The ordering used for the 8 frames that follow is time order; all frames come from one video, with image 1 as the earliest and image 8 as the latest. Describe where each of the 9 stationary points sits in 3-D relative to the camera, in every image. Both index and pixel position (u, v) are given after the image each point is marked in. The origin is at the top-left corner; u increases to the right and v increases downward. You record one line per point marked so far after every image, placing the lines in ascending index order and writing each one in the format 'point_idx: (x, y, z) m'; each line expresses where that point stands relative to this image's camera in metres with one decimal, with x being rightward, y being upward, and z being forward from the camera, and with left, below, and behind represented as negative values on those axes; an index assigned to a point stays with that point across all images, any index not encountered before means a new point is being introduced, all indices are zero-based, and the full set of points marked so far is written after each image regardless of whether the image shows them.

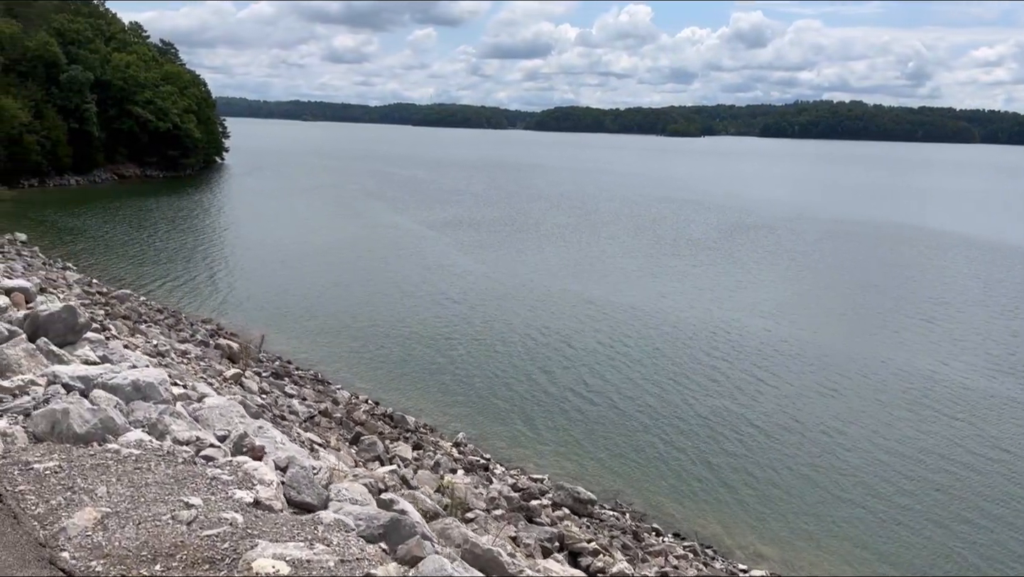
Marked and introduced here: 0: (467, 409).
0: (-0.9, -2.4, +17.7) m
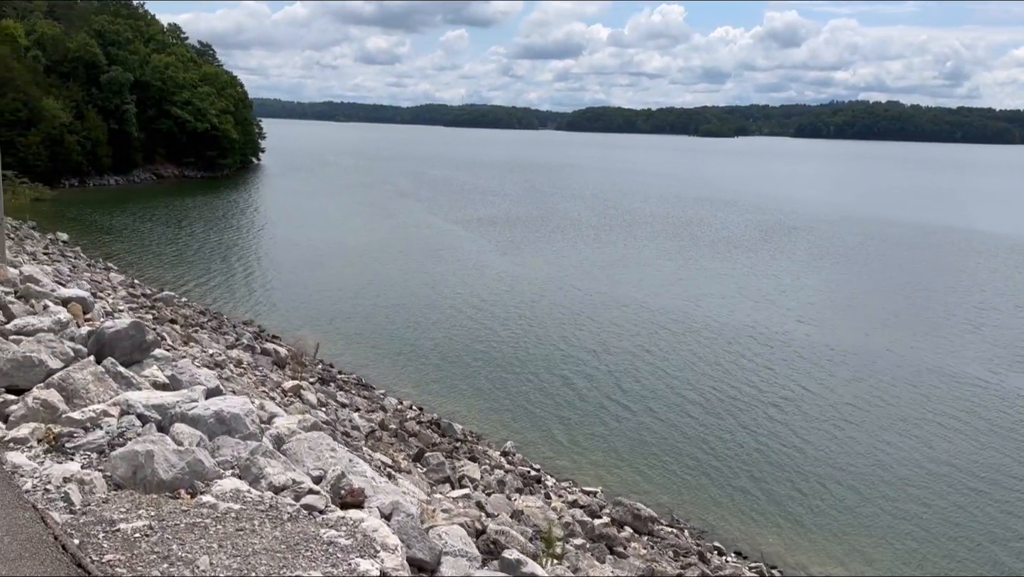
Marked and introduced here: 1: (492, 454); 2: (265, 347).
0: (0.0, -2.5, +17.3) m
1: (-0.3, -2.4, +12.2) m
2: (-4.0, -0.9, +13.7) m
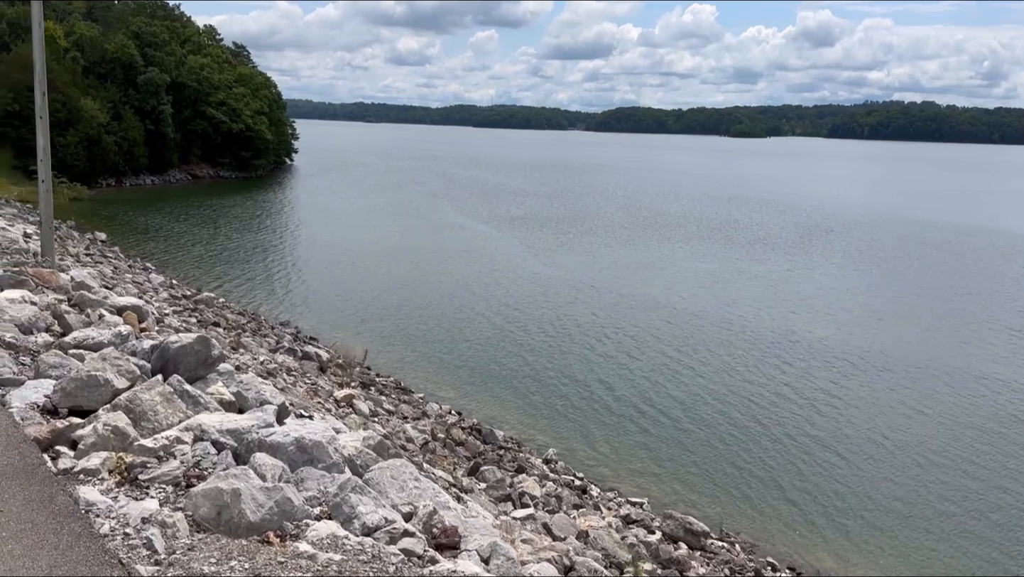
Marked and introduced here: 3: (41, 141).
0: (+0.8, -2.6, +17.0) m
1: (+0.3, -2.4, +11.9) m
2: (-3.3, -1.0, +13.6) m
3: (-3.8, +1.2, +6.9) m
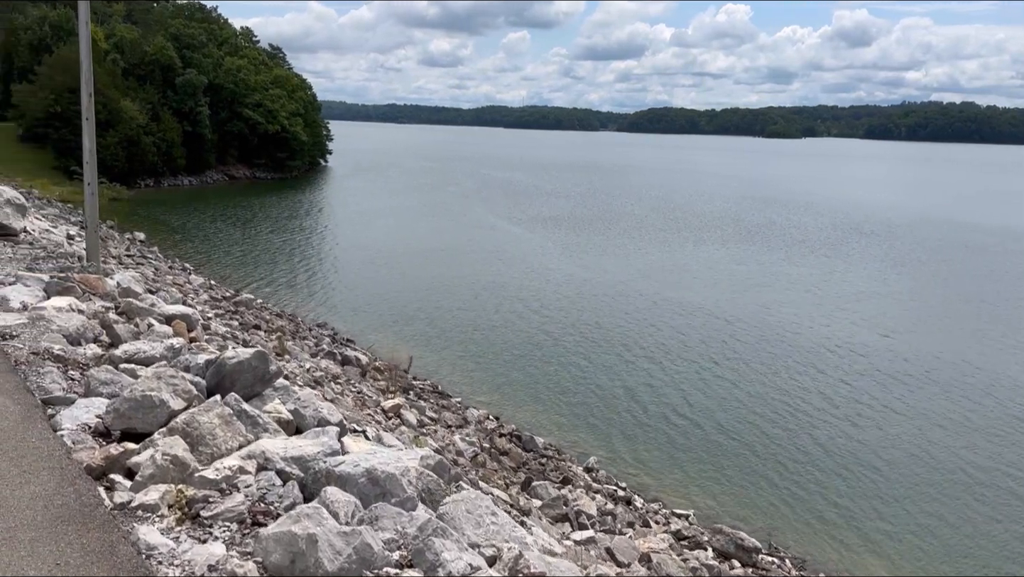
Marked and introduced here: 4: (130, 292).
0: (+1.6, -2.7, +16.8) m
1: (+0.9, -2.5, +11.6) m
2: (-2.7, -1.0, +13.5) m
3: (-3.4, +1.2, +6.8) m
4: (-4.0, 0.0, +8.9) m
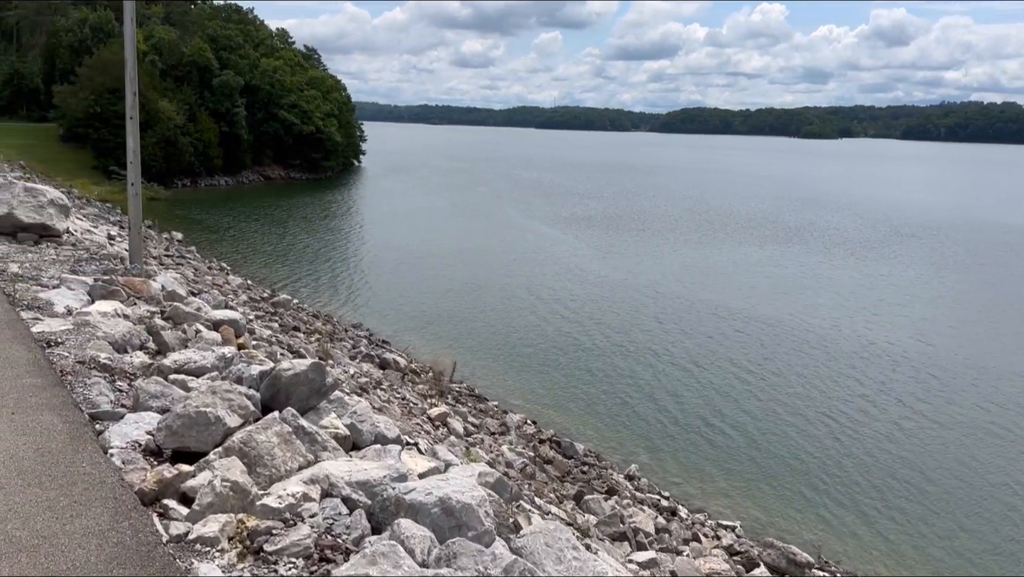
0: (+2.3, -2.7, +16.5) m
1: (+1.4, -2.5, +11.4) m
2: (-2.1, -1.1, +13.3) m
3: (-3.0, +1.2, +6.7) m
4: (-3.5, -0.1, +8.8) m
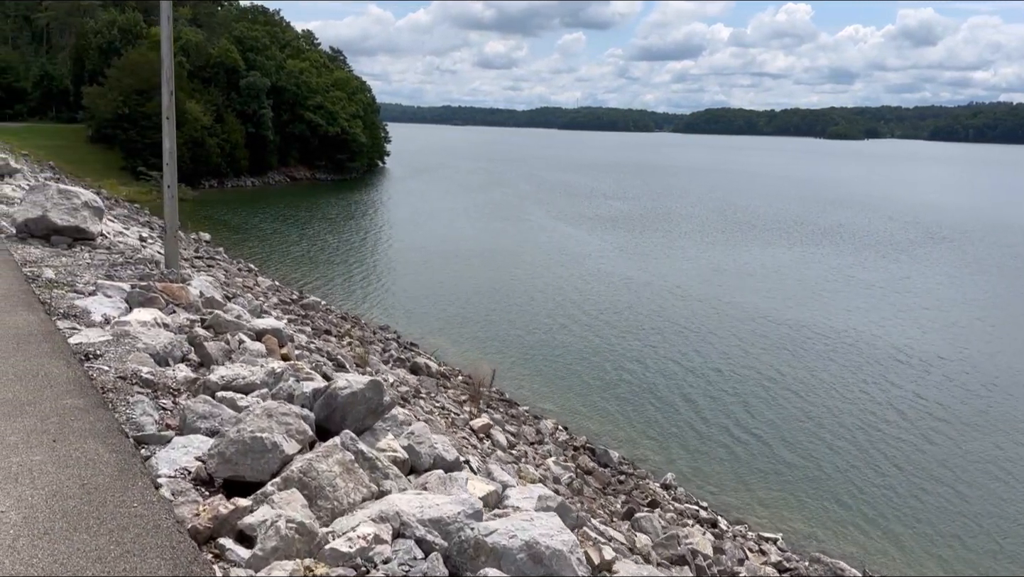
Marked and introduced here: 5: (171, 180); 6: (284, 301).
0: (+2.9, -2.8, +16.1) m
1: (+1.9, -2.6, +11.1) m
2: (-1.6, -1.1, +13.1) m
3: (-2.6, +1.1, +6.5) m
4: (-3.1, -0.1, +8.6) m
5: (-2.6, +0.8, +6.4) m
6: (-3.8, -0.2, +14.3) m
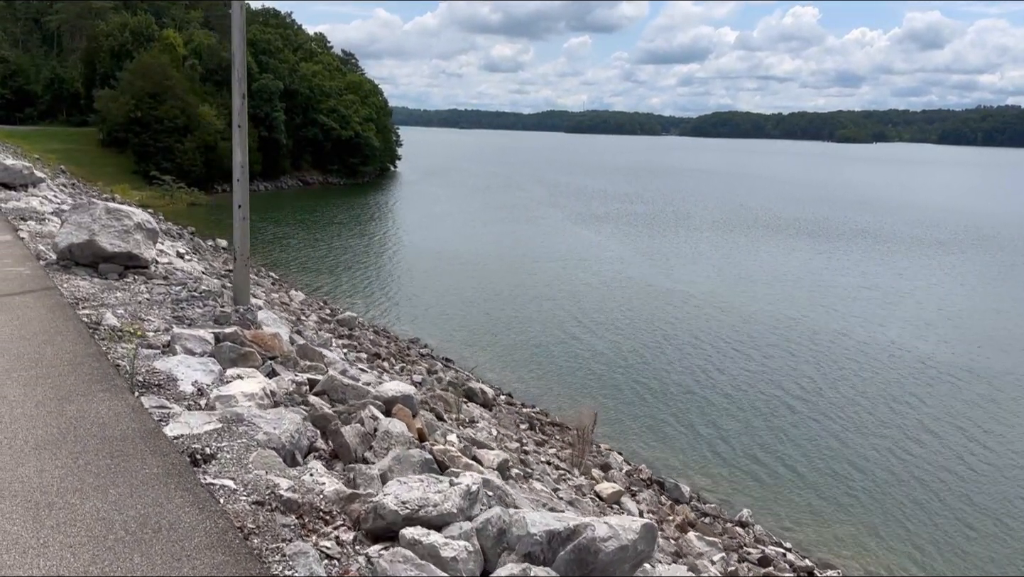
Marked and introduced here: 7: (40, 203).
0: (+3.7, -3.1, +15.1) m
1: (+2.7, -2.9, +10.1) m
2: (-0.7, -1.4, +12.2) m
3: (-1.8, +0.9, +5.6) m
4: (-2.3, -0.3, +7.7) m
5: (-1.7, +0.6, +5.4) m
6: (-3.0, -0.5, +13.3) m
7: (-6.9, +1.3, +12.6) m
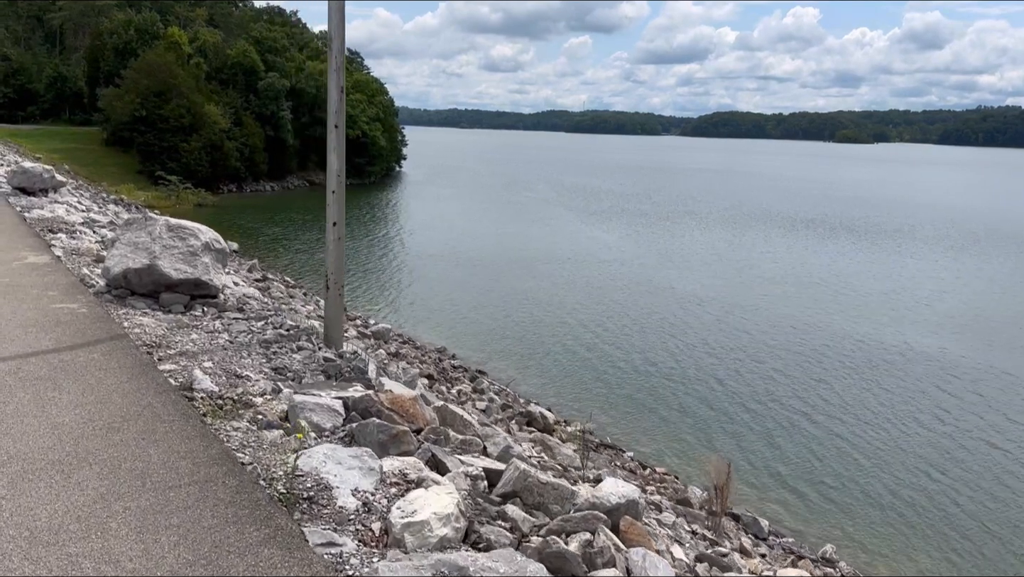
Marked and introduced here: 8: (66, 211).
0: (+4.5, -3.3, +14.2) m
1: (+3.5, -3.0, +9.1) m
2: (+0.1, -1.5, +11.2) m
3: (-1.0, +0.7, +4.6) m
4: (-1.5, -0.5, +6.7) m
5: (-1.0, +0.4, +4.5) m
6: (-2.2, -0.6, +12.3) m
7: (-6.2, +1.1, +11.6) m
8: (-6.2, +1.1, +11.7) m
